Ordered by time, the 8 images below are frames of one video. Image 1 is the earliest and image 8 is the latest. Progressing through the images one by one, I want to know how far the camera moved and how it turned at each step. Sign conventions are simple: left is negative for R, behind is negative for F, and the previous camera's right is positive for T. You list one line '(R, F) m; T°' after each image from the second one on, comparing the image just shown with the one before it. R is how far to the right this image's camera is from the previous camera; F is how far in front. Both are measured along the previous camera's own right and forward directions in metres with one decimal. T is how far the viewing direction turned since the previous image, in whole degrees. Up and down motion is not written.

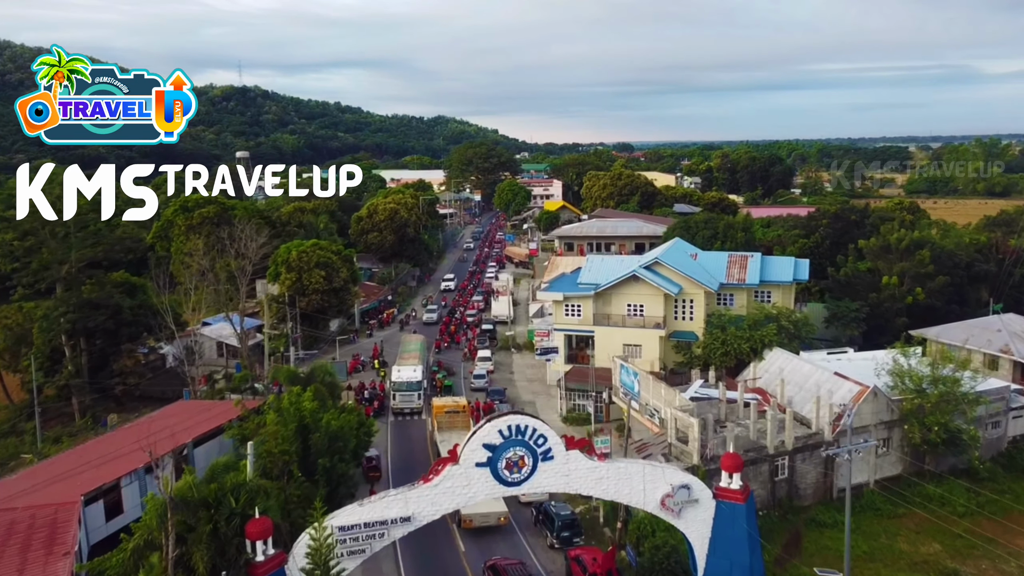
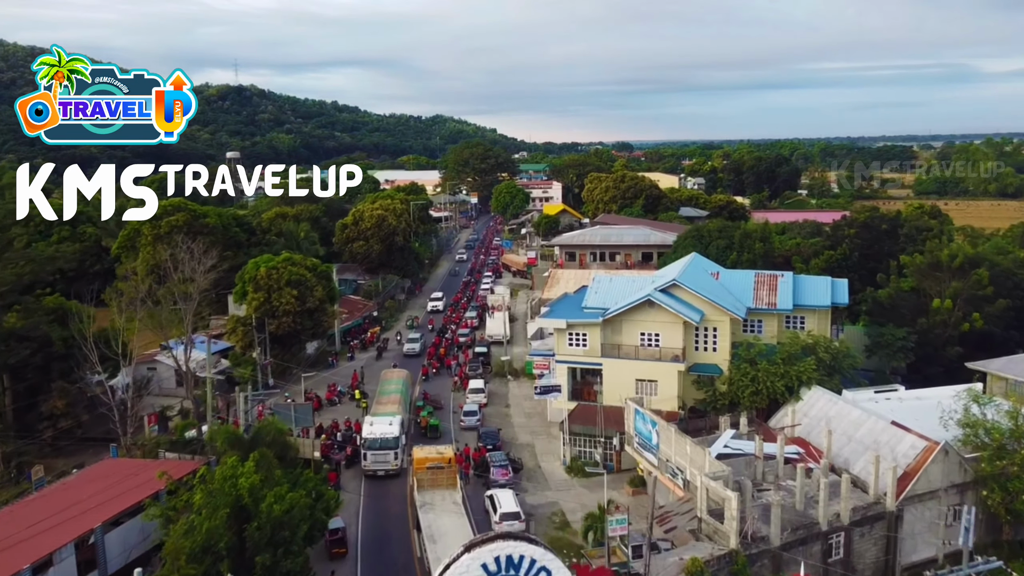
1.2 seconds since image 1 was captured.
(+0.1, +4.5) m; 0°
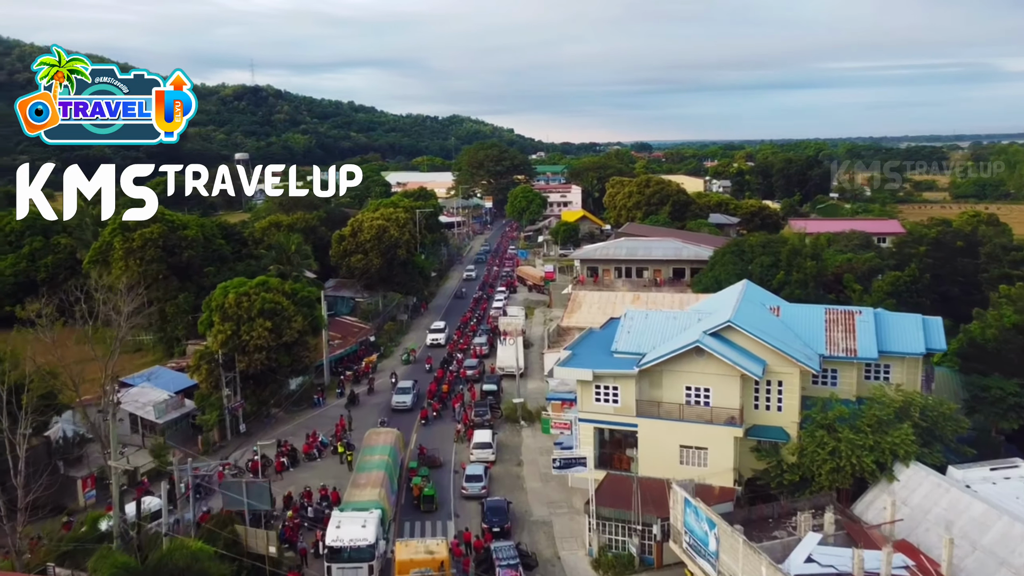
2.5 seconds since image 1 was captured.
(+0.1, +5.8) m; -1°
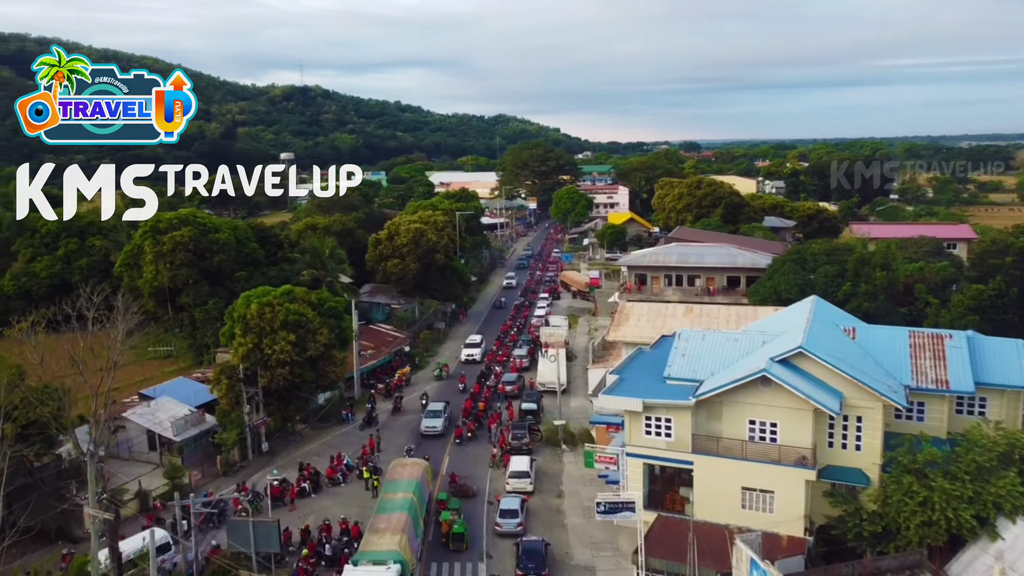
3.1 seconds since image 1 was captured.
(+0.1, +2.5) m; -3°
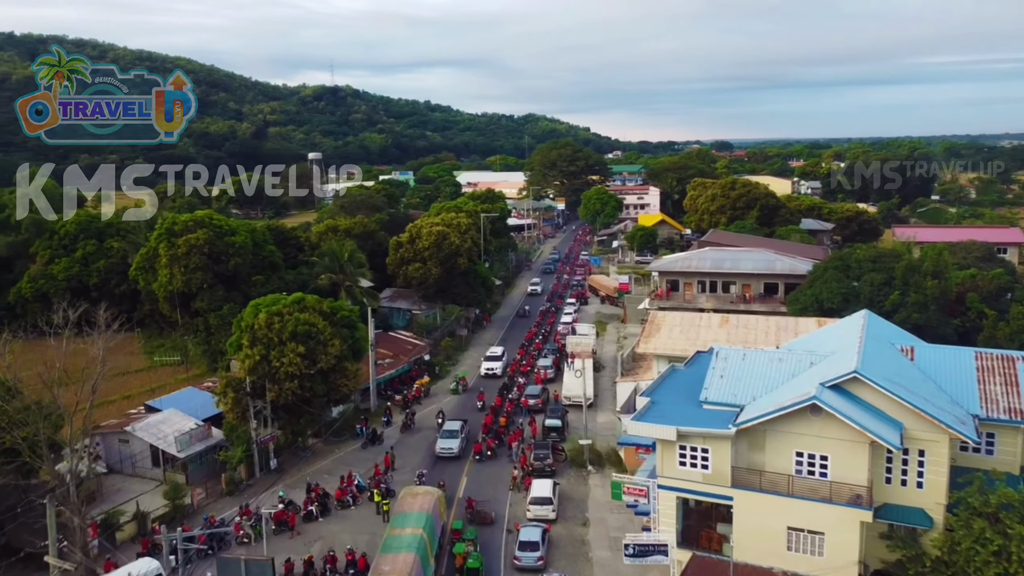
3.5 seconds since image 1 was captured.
(+0.2, +1.9) m; -2°
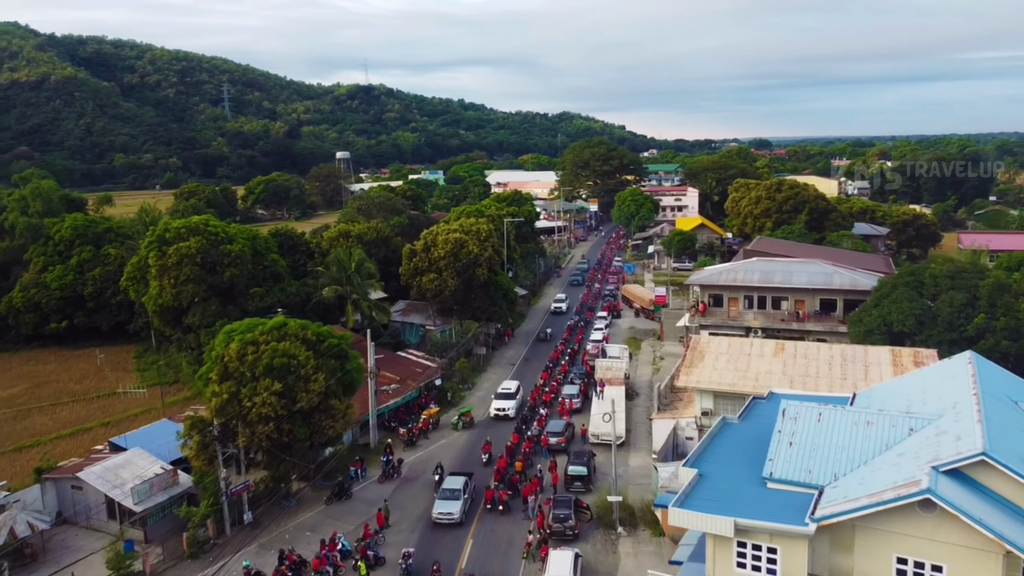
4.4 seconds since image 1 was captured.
(+0.5, +4.5) m; -2°
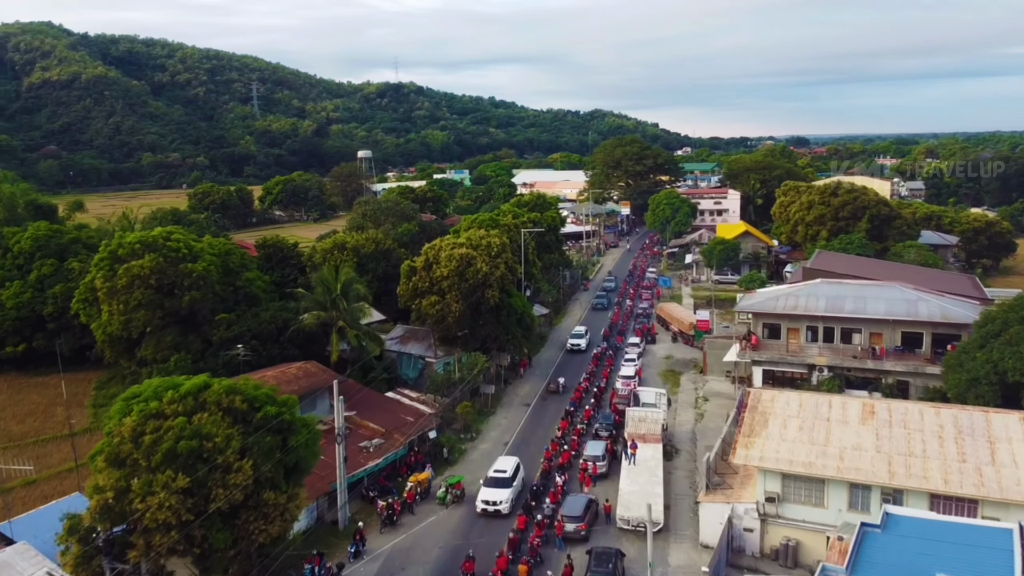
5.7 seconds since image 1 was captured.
(+0.7, +6.6) m; -2°
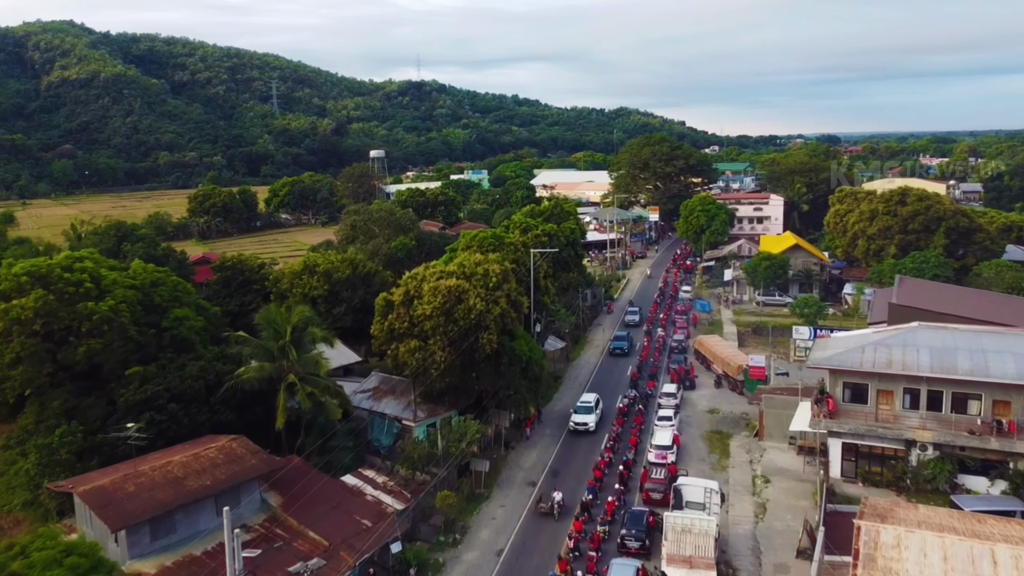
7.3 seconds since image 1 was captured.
(+0.8, +8.0) m; -2°
